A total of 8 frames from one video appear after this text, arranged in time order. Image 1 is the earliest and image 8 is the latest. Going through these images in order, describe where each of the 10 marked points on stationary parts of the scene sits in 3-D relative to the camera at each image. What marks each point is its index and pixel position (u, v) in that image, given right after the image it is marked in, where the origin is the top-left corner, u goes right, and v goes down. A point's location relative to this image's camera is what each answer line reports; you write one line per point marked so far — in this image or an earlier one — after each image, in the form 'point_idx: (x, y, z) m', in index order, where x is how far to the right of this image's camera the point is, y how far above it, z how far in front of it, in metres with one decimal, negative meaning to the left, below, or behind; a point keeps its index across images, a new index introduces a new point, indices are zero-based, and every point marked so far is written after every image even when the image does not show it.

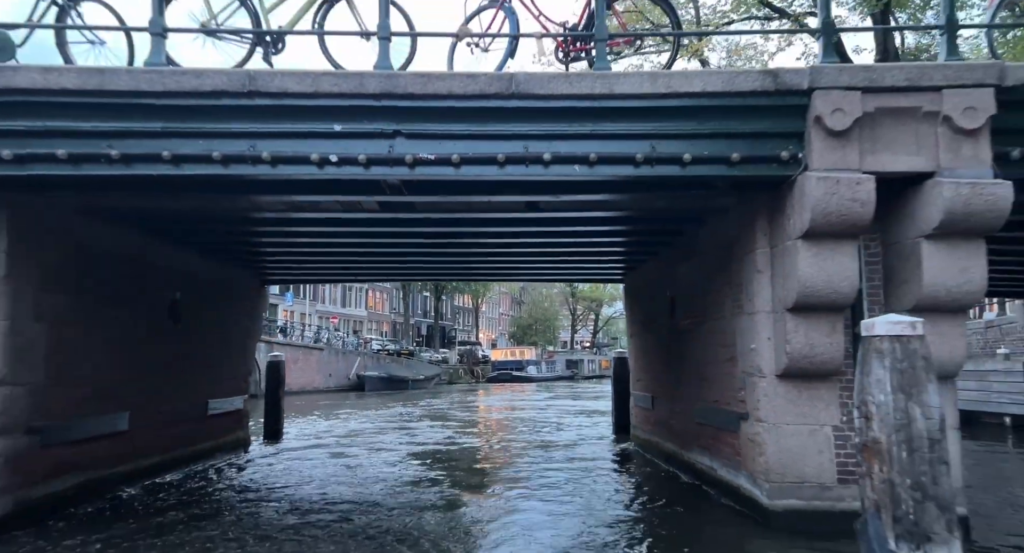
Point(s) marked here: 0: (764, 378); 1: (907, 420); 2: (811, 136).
0: (+2.0, -0.8, +5.9) m
1: (+2.2, -0.8, +4.0) m
2: (+2.2, +1.0, +5.3) m
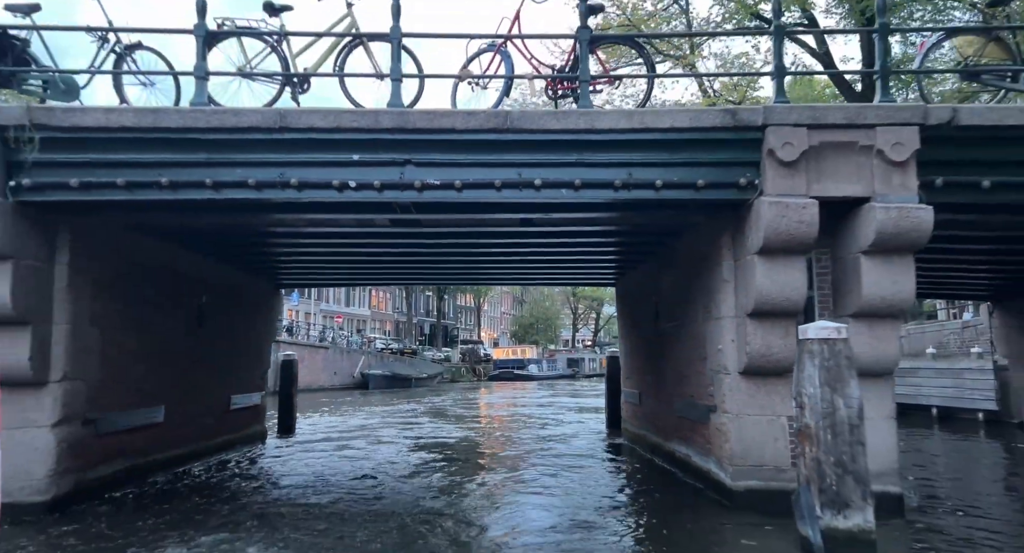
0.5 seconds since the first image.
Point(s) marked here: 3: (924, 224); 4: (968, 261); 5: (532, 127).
0: (+2.0, -0.9, +6.7) m
1: (+2.1, -0.9, +4.9) m
2: (+2.1, +0.9, +6.1) m
3: (+3.3, +0.4, +5.8) m
4: (+5.8, +0.2, +9.4) m
5: (+0.2, +1.3, +6.3) m
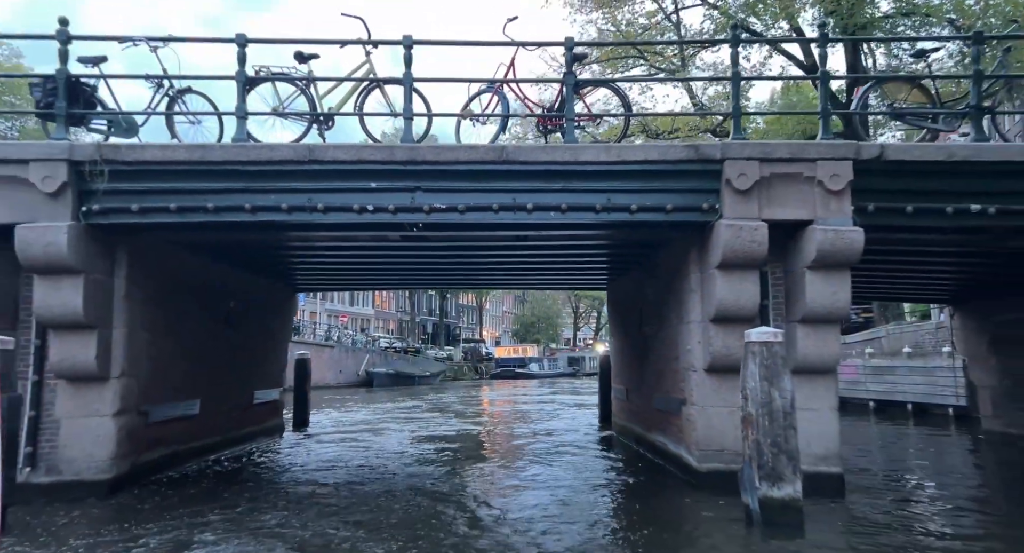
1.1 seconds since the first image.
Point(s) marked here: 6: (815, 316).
0: (+1.9, -1.0, +7.8) m
1: (+2.1, -1.0, +5.9) m
2: (+2.1, +0.8, +7.2) m
3: (+3.2, +0.3, +6.9) m
4: (+5.8, +0.1, +10.5) m
5: (+0.1, +1.2, +7.3) m
6: (+3.0, -0.4, +7.2) m
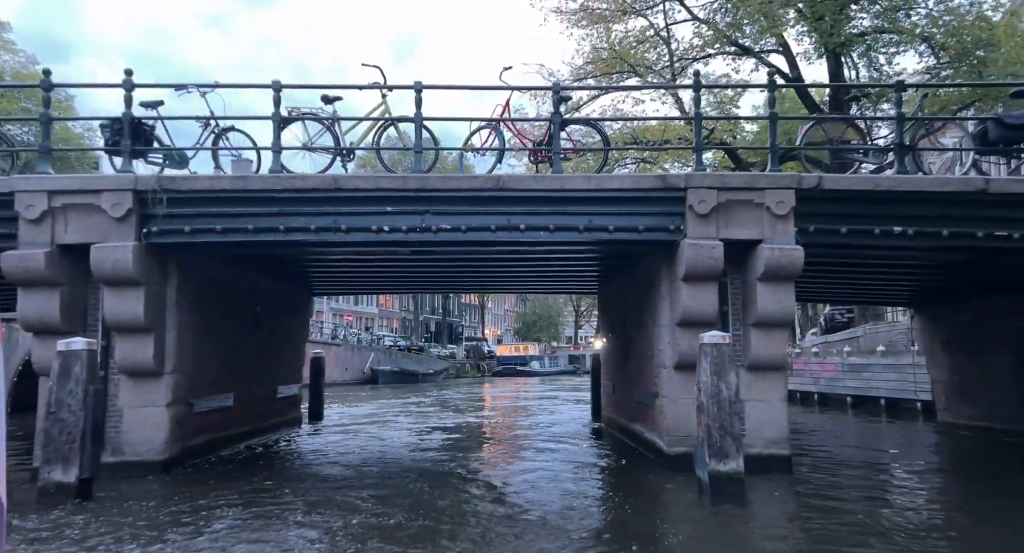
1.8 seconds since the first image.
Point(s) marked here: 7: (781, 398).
0: (+1.9, -1.1, +9.0) m
1: (+2.0, -1.1, +7.2) m
2: (+2.0, +0.7, +8.5) m
3: (+3.2, +0.2, +8.1) m
4: (+5.8, 0.0, +11.7) m
5: (+0.1, +1.0, +8.6) m
6: (+2.9, -0.5, +8.4) m
7: (+3.2, -1.4, +8.6) m
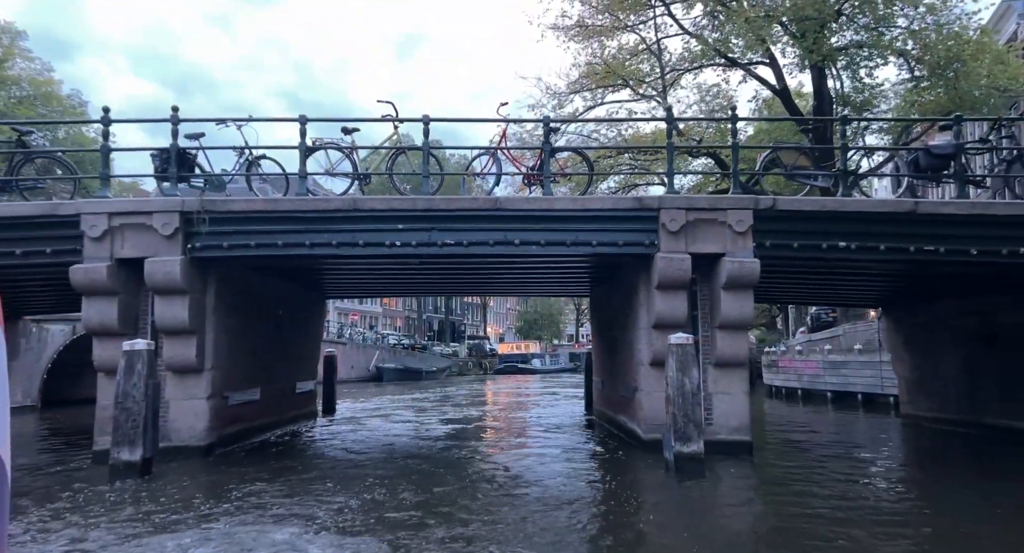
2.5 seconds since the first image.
0: (+1.8, -1.2, +10.3) m
1: (+2.0, -1.2, +8.5) m
2: (+2.0, +0.6, +9.7) m
3: (+3.1, +0.1, +9.4) m
4: (+5.7, -0.1, +13.0) m
5: (0.0, +0.9, +9.8) m
6: (+2.8, -0.6, +9.7) m
7: (+3.1, -1.5, +9.9) m
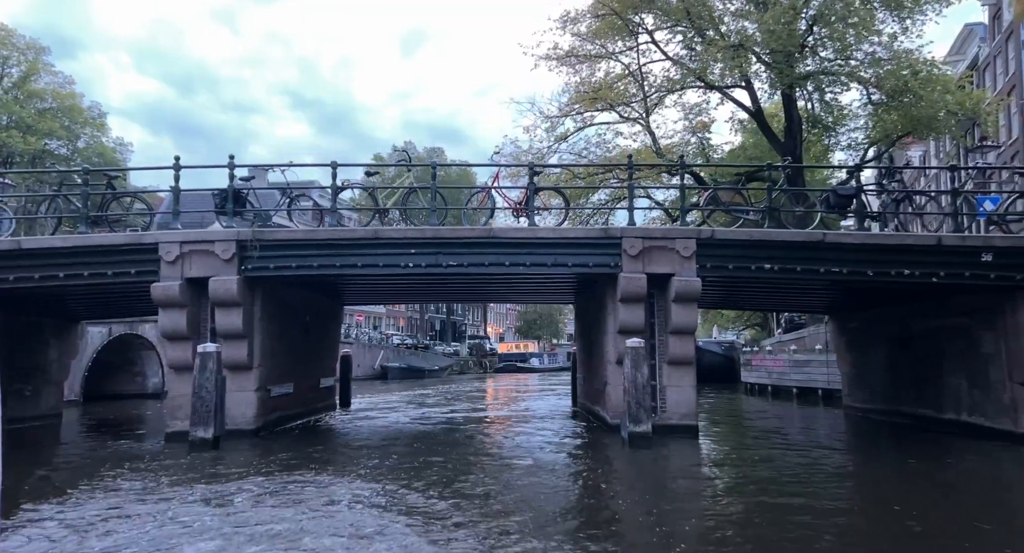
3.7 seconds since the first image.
0: (+1.7, -1.5, +12.6) m
1: (+1.8, -1.5, +10.8) m
2: (+1.8, +0.3, +12.0) m
3: (+2.9, -0.2, +11.7) m
4: (+5.6, -0.4, +15.3) m
5: (-0.1, +0.7, +12.2) m
6: (+2.7, -0.9, +12.0) m
7: (+3.0, -1.8, +12.2) m
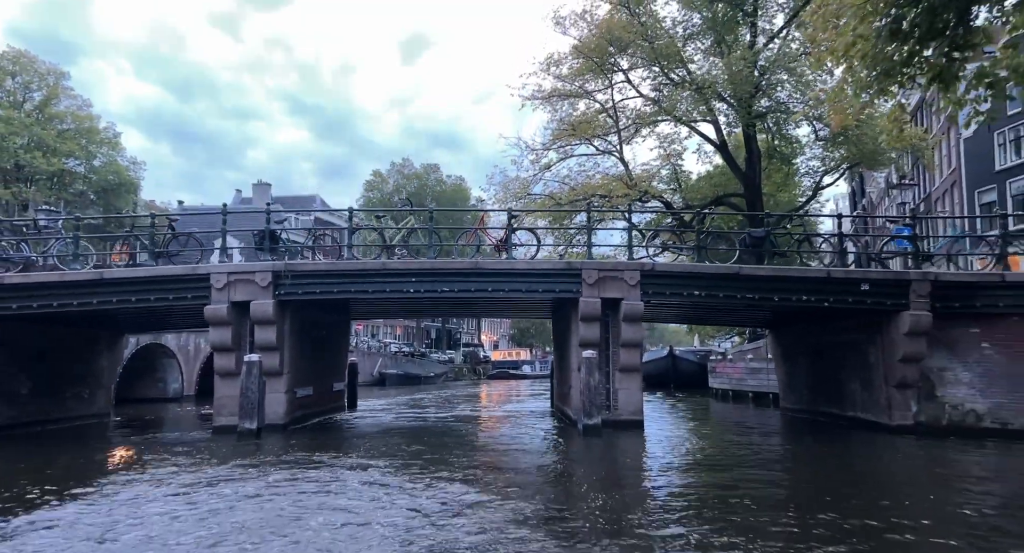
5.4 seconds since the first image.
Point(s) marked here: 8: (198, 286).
0: (+1.3, -2.0, +15.6) m
1: (+1.4, -2.0, +13.7) m
2: (+1.4, -0.2, +15.0) m
3: (+2.6, -0.7, +14.7) m
4: (+5.2, -0.9, +18.2) m
5: (-0.5, +0.2, +15.1) m
6: (+2.3, -1.4, +15.0) m
7: (+2.6, -2.3, +15.2) m
8: (-6.3, -0.2, +14.8) m
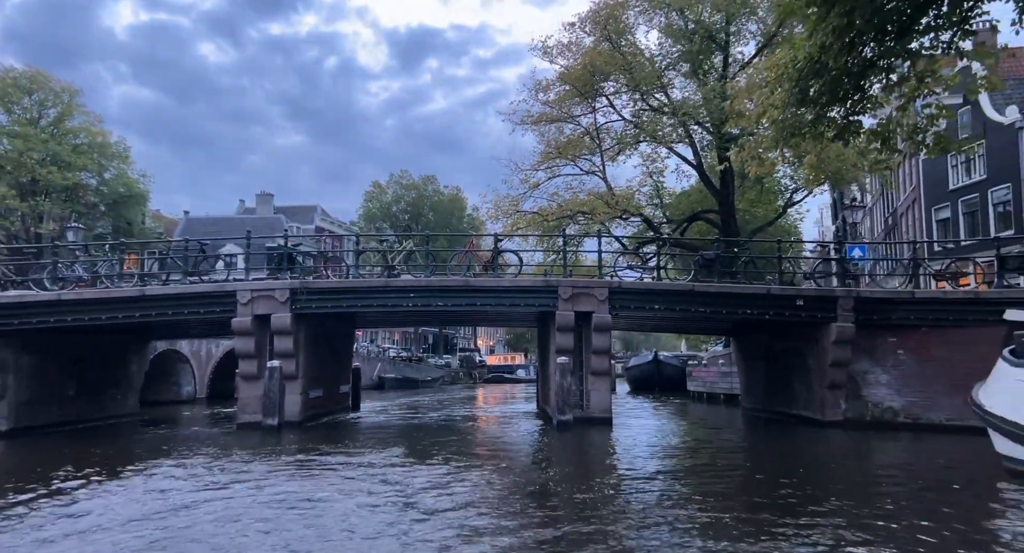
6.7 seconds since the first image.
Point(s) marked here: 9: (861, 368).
0: (+1.0, -2.4, +17.8) m
1: (+1.1, -2.3, +16.0) m
2: (+1.1, -0.6, +17.3) m
3: (+2.2, -1.0, +17.0) m
4: (+4.8, -1.3, +20.5) m
5: (-0.9, -0.2, +17.4) m
6: (+2.0, -1.7, +17.2) m
7: (+2.2, -2.7, +17.4) m
8: (-6.6, -0.6, +17.1) m
9: (+7.6, -2.0, +16.2) m
